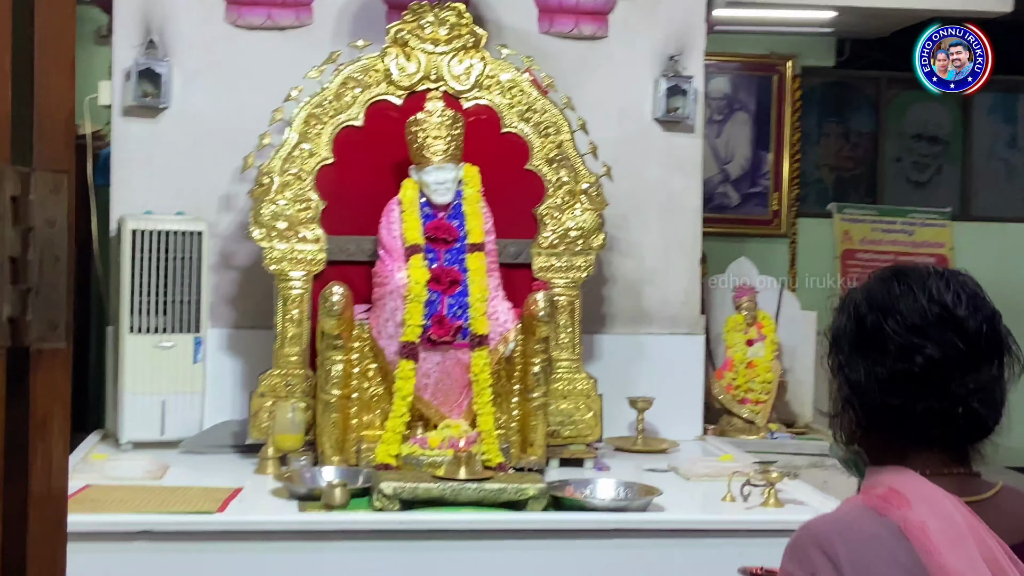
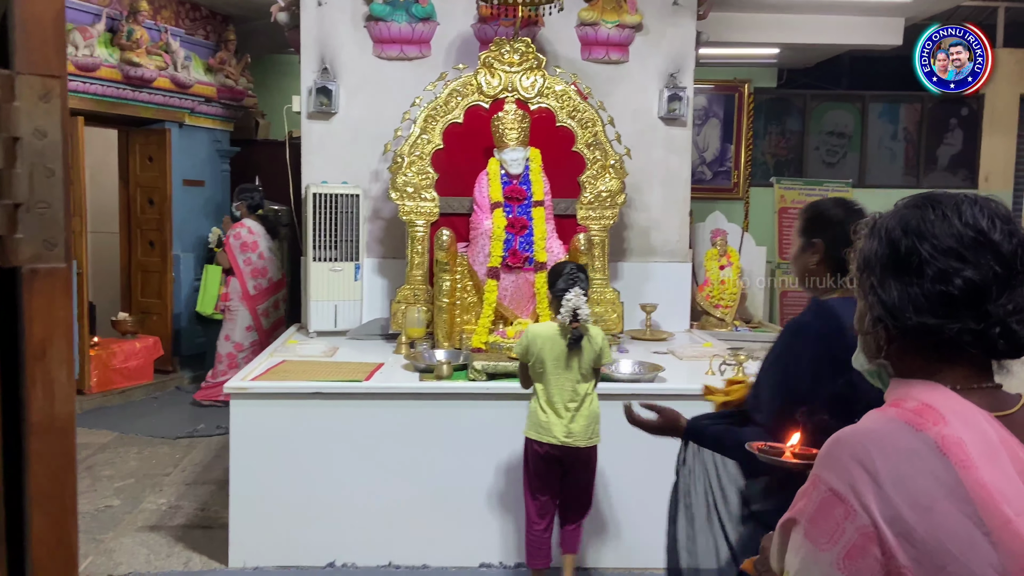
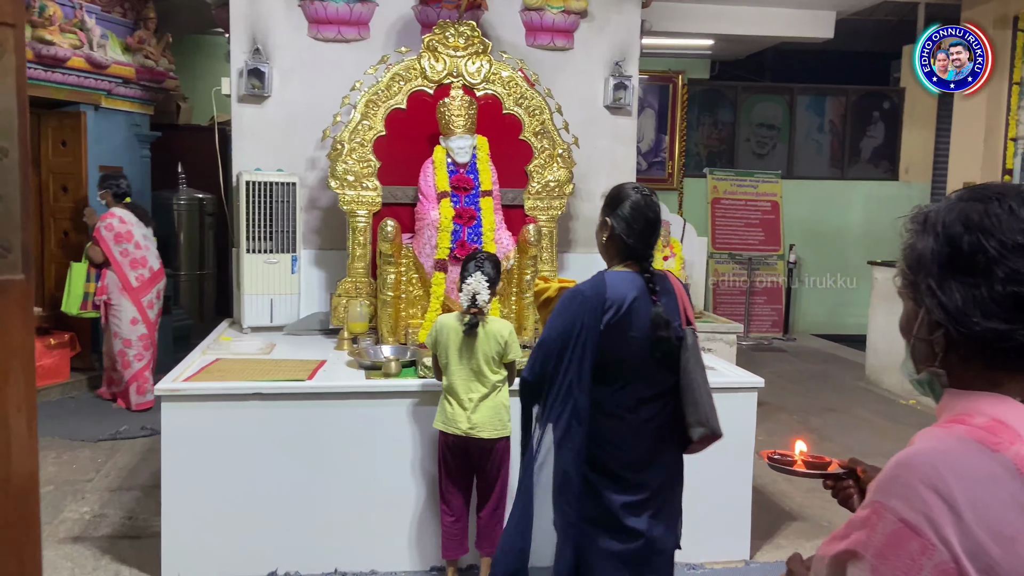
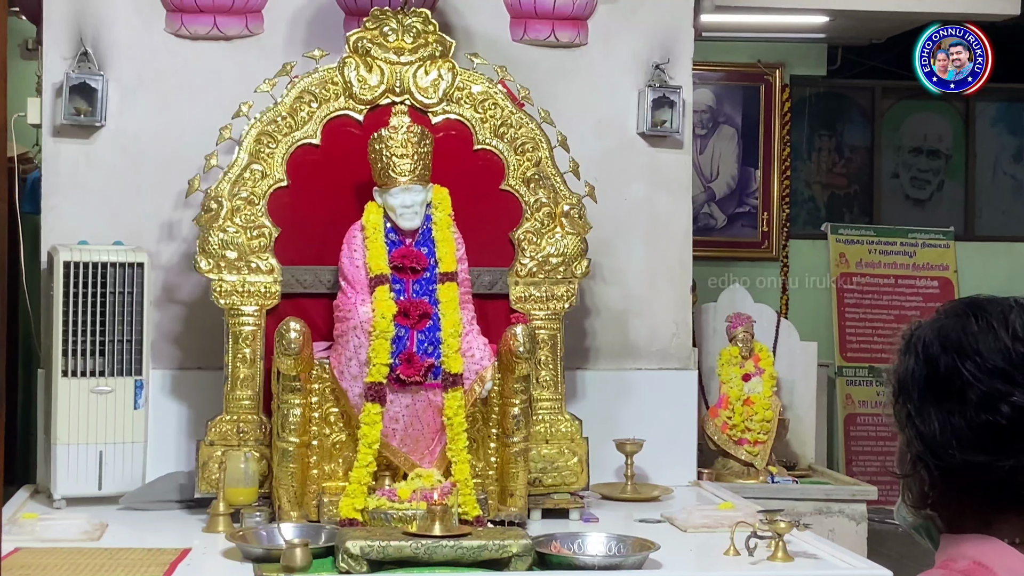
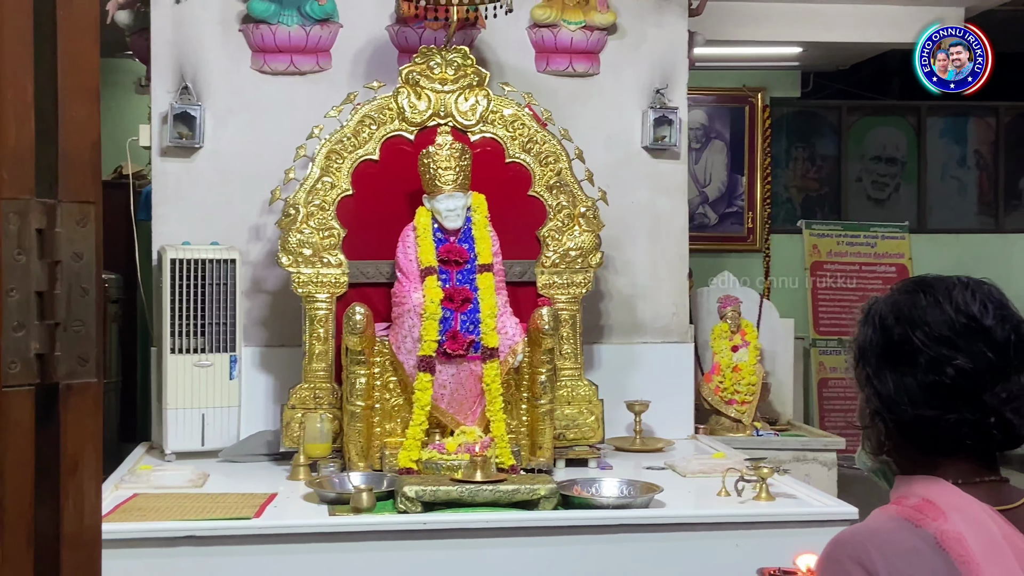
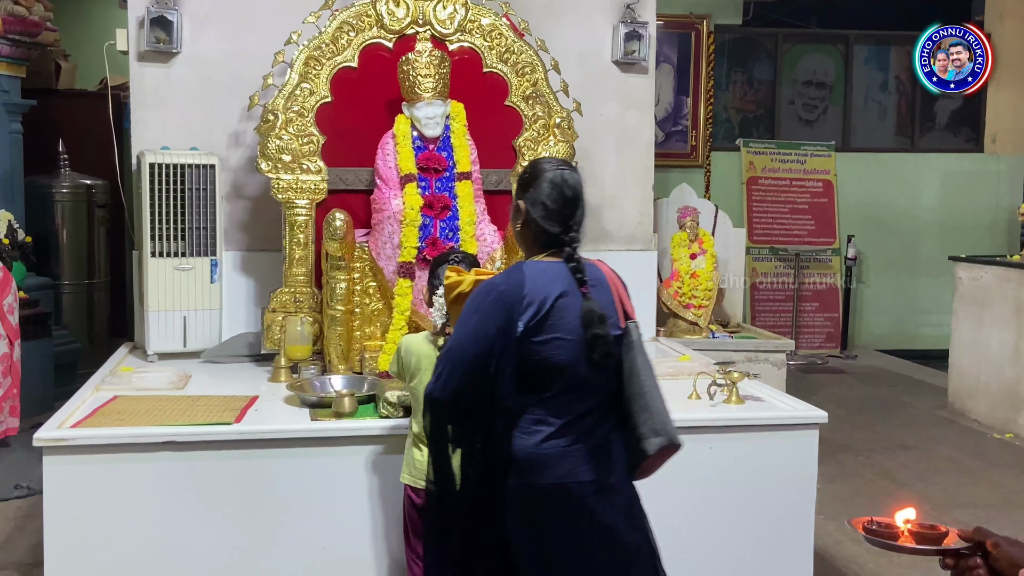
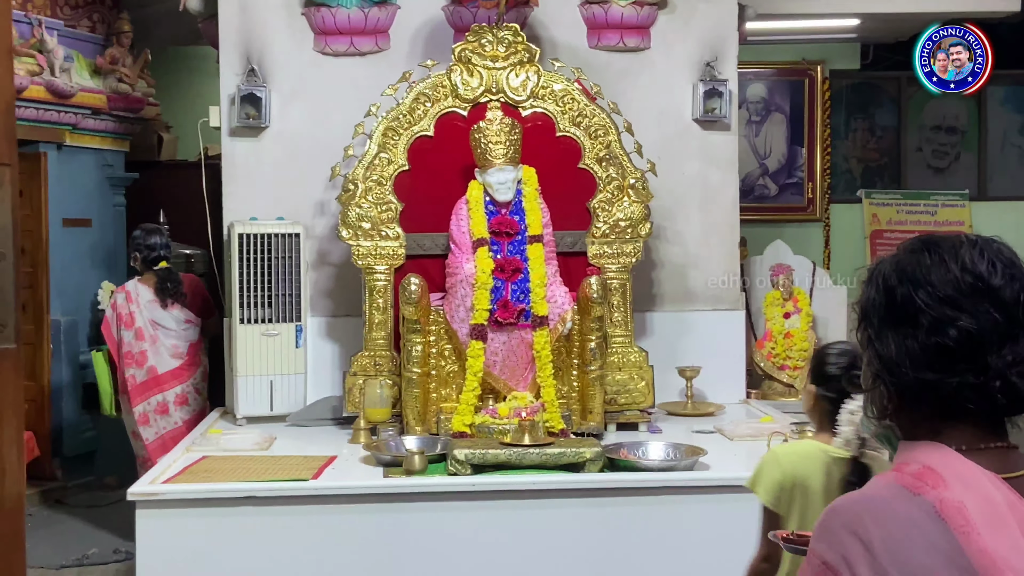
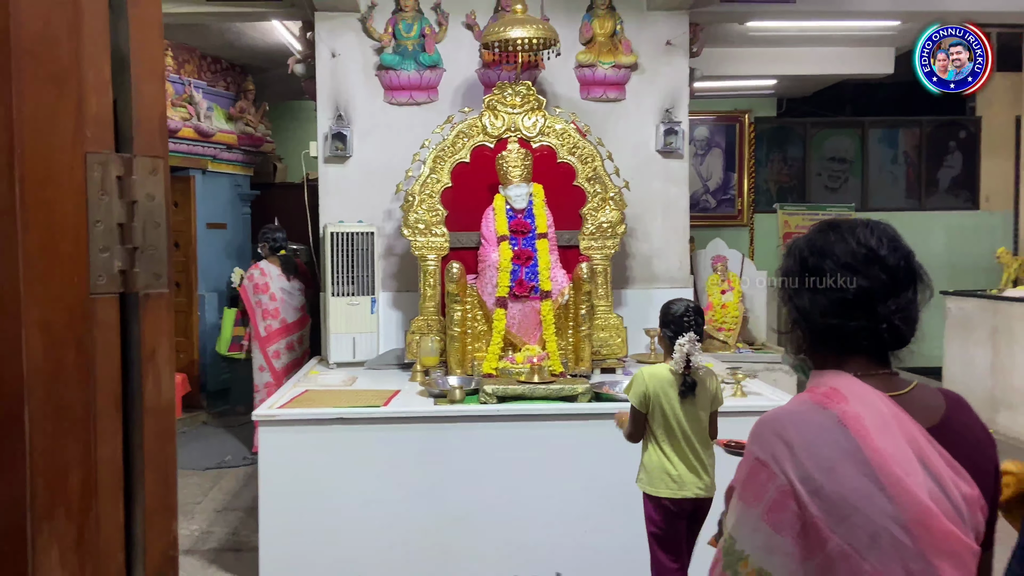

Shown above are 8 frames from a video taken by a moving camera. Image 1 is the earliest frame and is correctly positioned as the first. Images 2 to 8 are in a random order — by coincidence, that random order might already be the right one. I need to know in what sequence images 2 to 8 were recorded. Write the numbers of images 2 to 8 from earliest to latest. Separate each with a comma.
4, 5, 7, 8, 2, 3, 6
